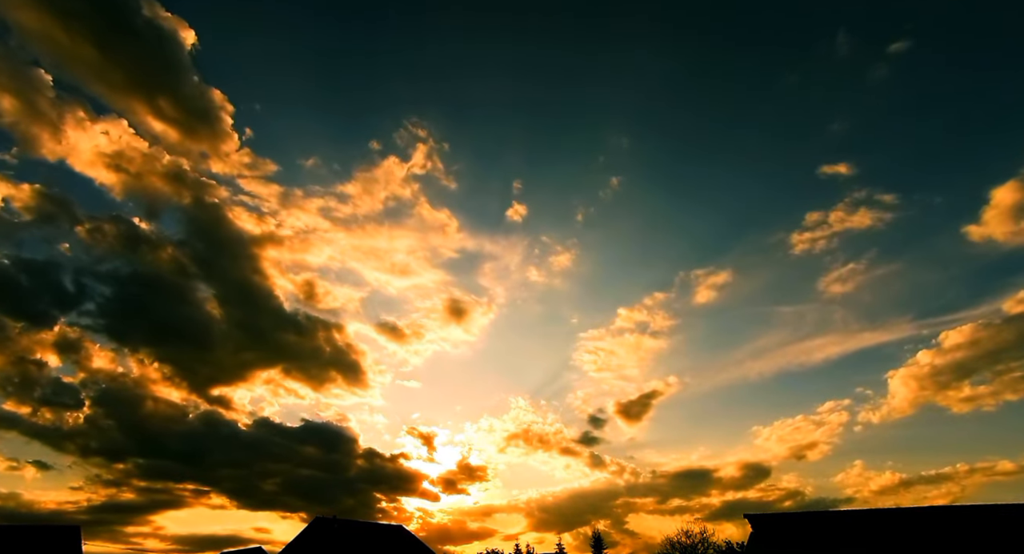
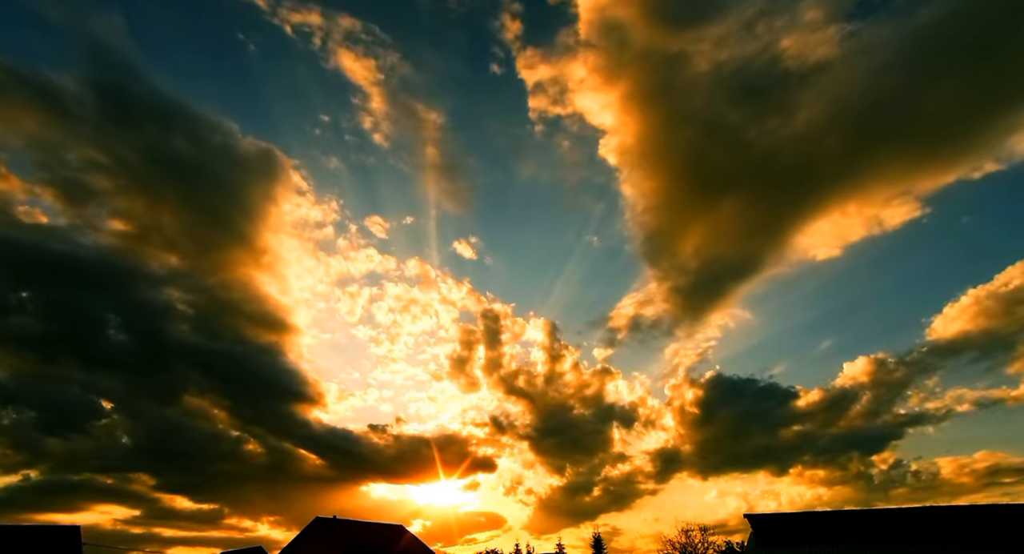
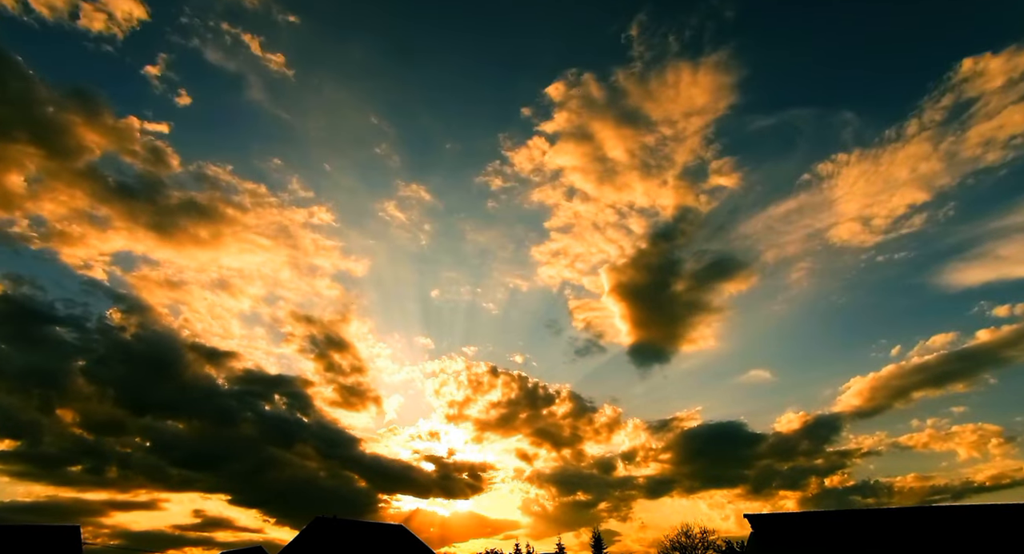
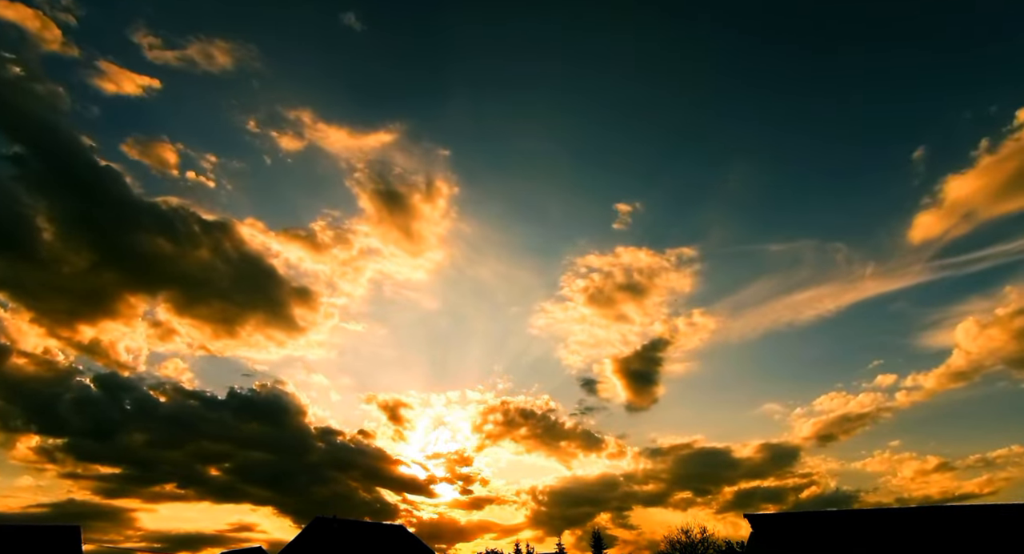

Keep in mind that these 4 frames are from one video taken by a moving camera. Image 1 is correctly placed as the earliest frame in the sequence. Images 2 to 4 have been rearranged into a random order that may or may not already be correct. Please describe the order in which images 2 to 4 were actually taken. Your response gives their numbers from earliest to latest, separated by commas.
4, 3, 2
